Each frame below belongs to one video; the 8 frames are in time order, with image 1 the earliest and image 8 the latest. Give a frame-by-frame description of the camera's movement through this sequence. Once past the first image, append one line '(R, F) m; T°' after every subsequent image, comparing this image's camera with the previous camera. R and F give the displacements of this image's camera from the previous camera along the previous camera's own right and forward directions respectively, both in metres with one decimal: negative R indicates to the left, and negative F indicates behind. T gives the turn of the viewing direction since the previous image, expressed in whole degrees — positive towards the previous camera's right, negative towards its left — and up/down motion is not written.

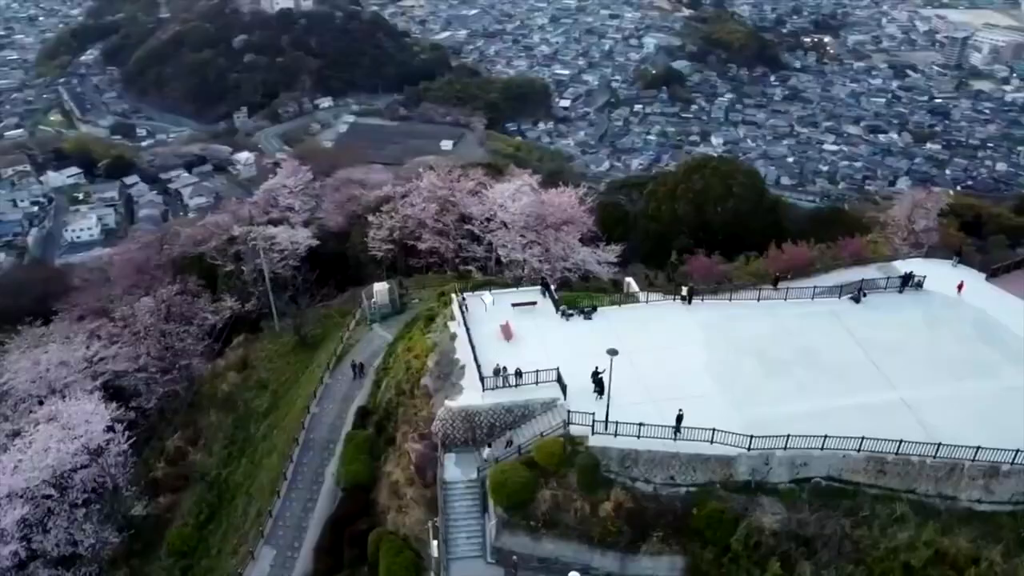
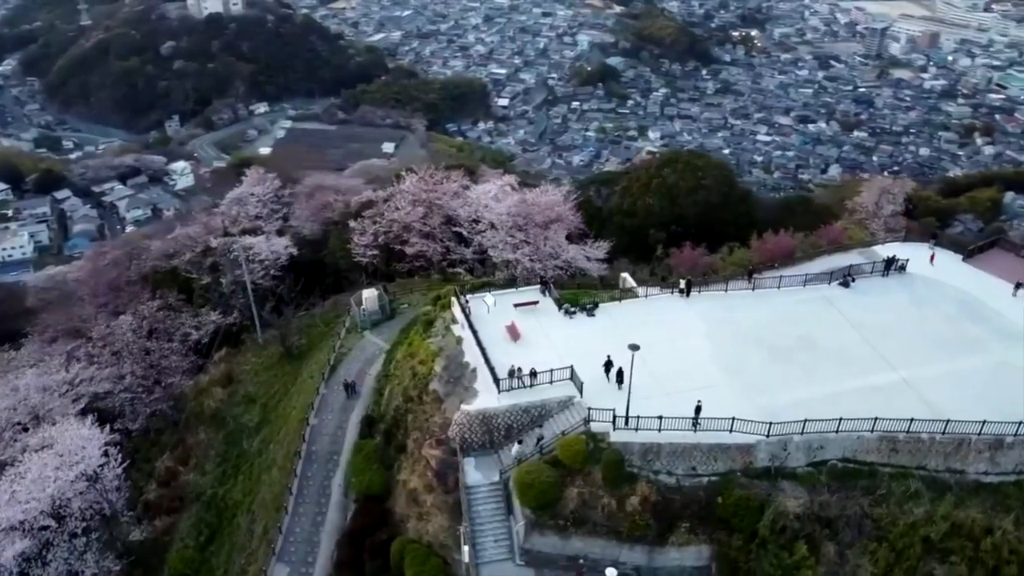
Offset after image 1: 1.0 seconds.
(-1.2, +0.1) m; +4°
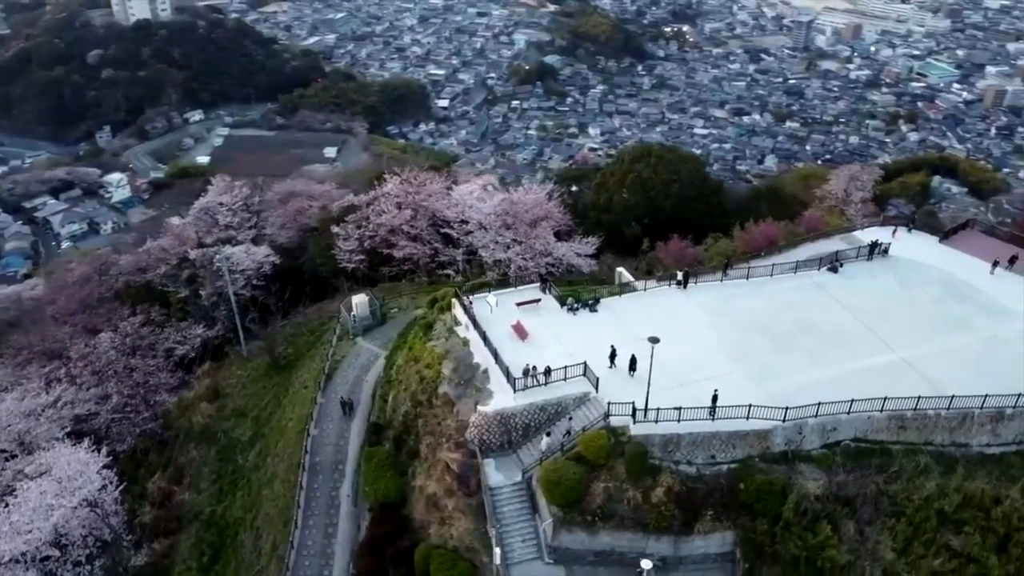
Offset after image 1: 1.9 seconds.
(-1.1, +0.1) m; +4°
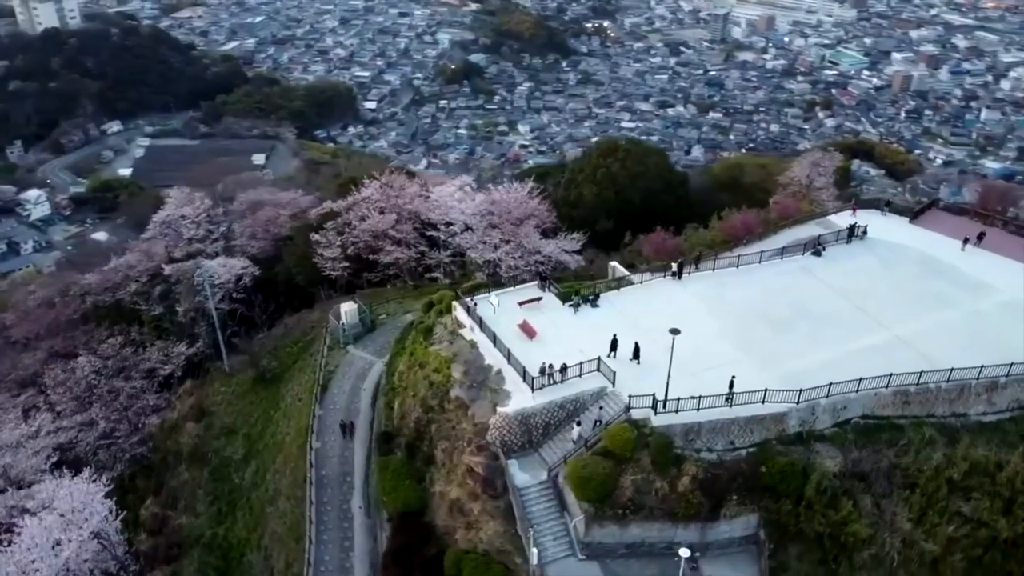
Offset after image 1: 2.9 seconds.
(-1.3, +0.1) m; +5°
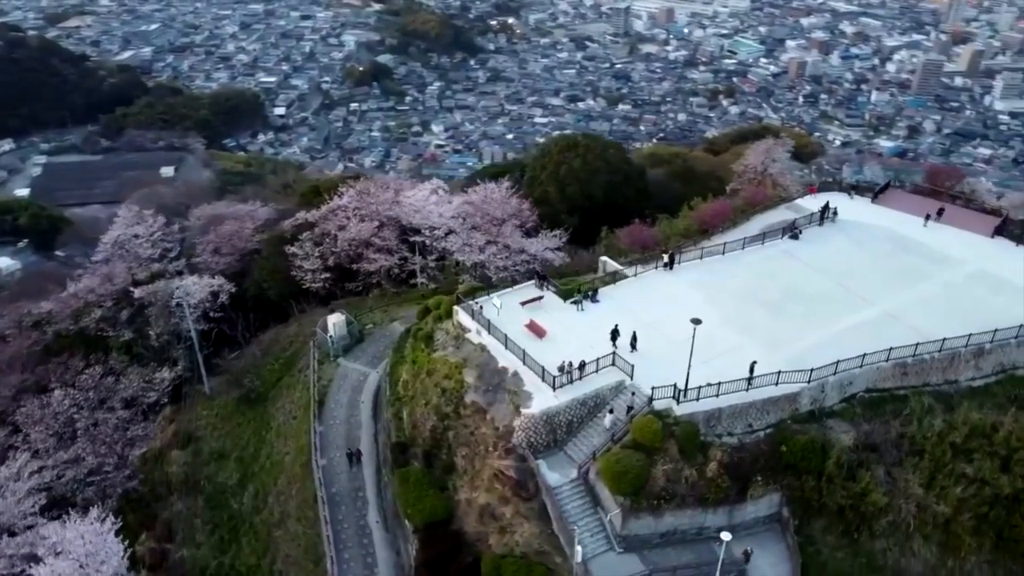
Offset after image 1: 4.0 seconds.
(-1.6, +0.1) m; +6°
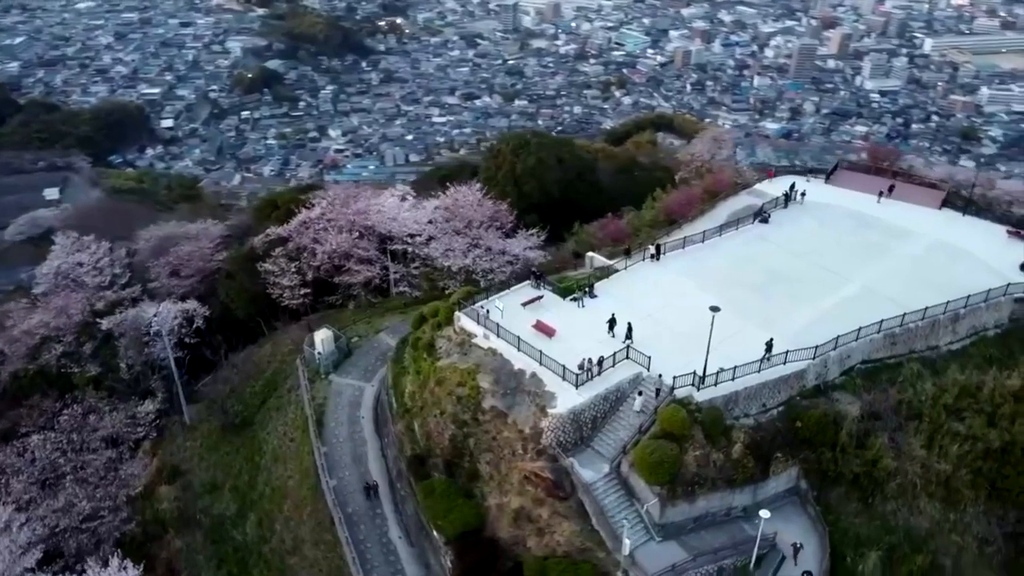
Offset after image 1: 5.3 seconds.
(-1.9, +0.1) m; +7°
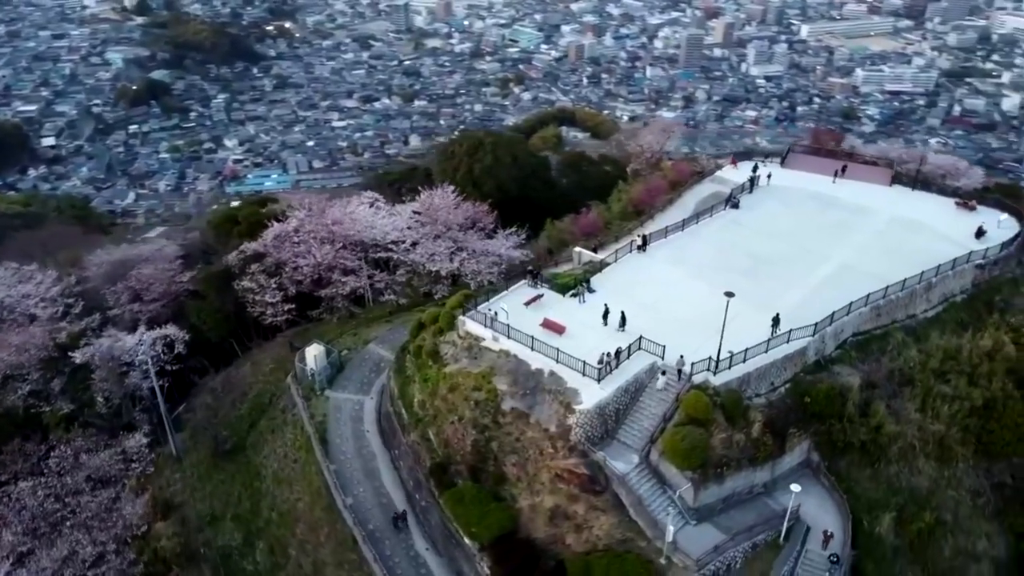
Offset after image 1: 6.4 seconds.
(-1.8, +0.1) m; +7°
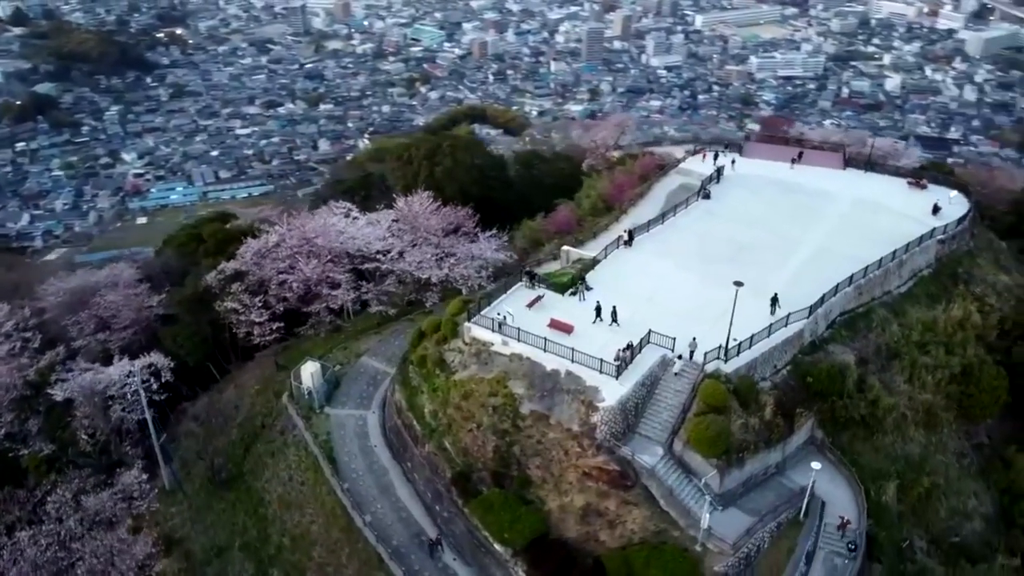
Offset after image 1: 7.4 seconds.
(-1.7, +0.1) m; +6°
